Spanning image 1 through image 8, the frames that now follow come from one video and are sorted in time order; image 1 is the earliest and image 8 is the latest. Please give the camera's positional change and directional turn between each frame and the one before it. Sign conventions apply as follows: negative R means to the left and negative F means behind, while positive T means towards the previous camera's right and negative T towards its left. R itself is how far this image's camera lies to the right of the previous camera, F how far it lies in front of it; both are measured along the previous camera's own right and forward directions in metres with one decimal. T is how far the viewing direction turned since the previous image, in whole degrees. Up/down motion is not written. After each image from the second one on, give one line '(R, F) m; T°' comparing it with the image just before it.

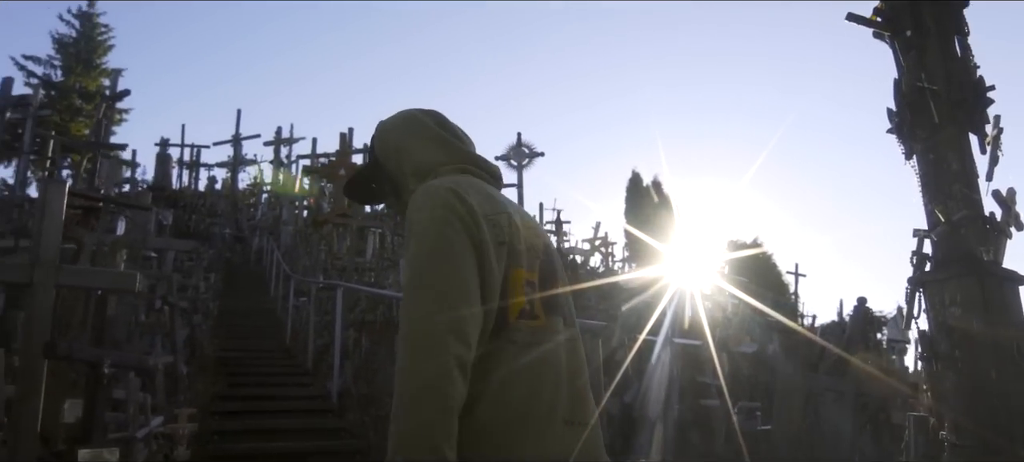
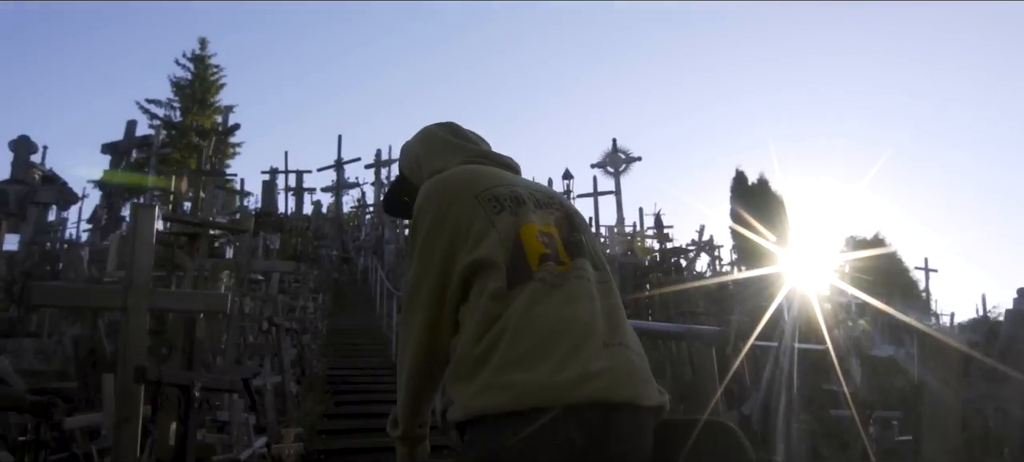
(0.0, +0.4) m; -8°
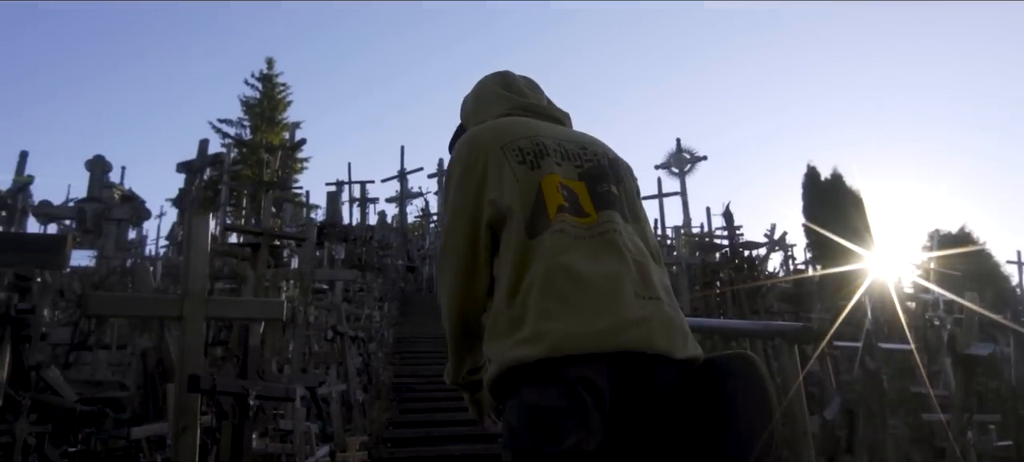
(0.0, +0.2) m; -5°
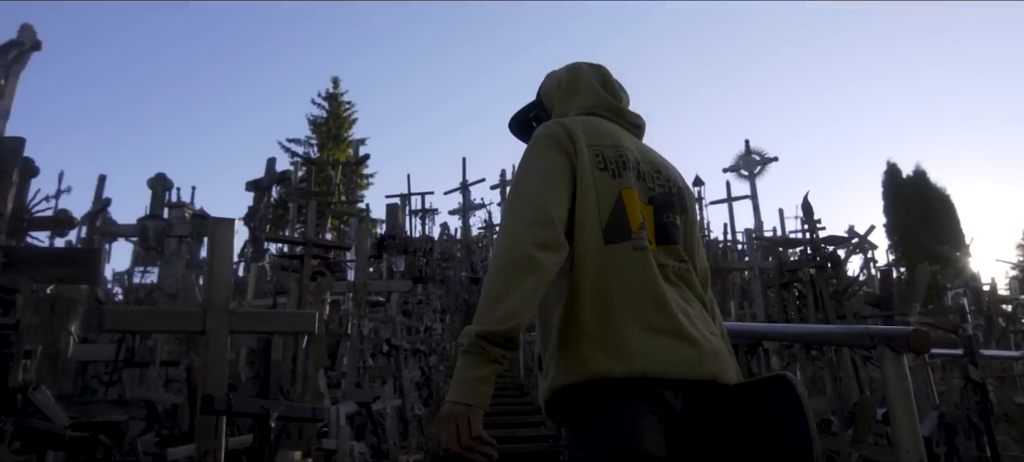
(+0.1, +0.5) m; -5°
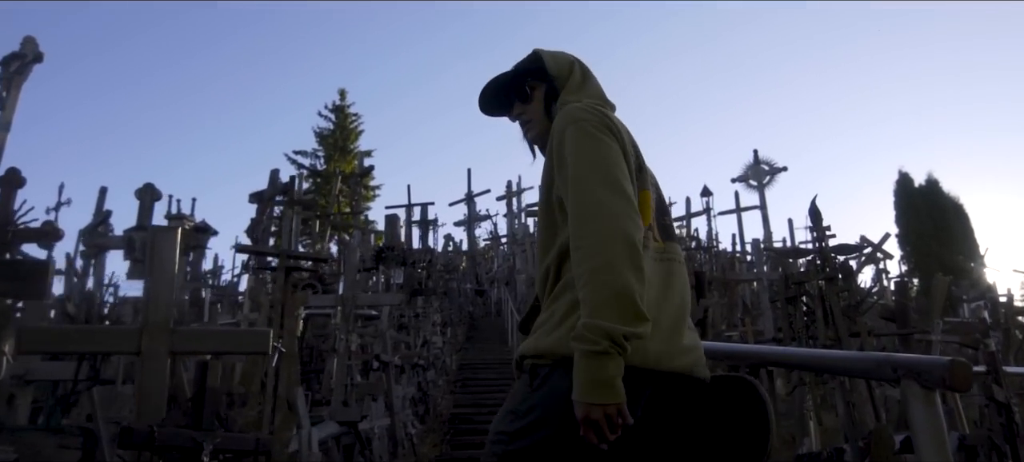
(+0.2, +0.5) m; -1°
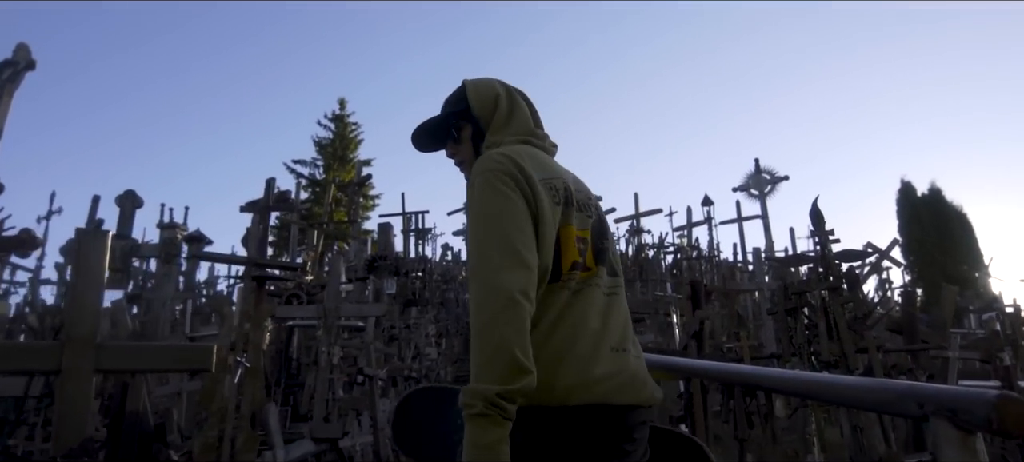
(+0.2, +0.4) m; 0°
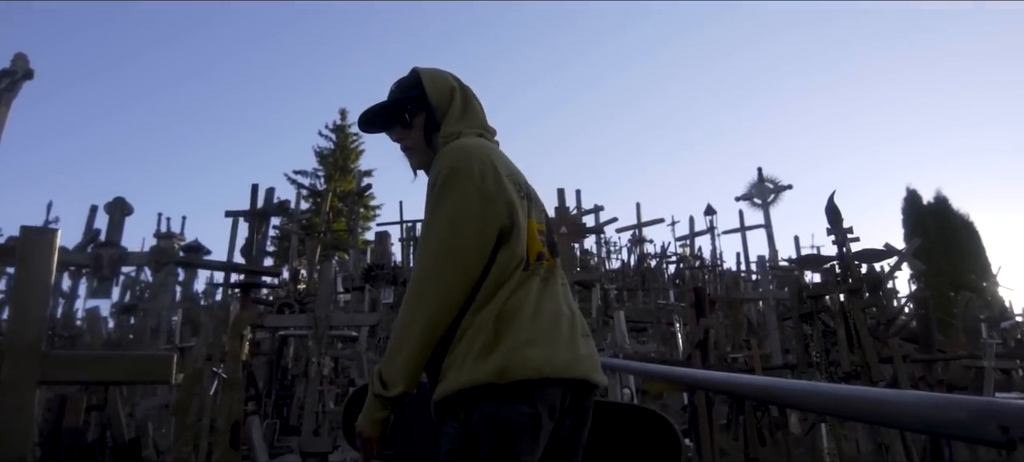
(+0.1, +0.3) m; 0°
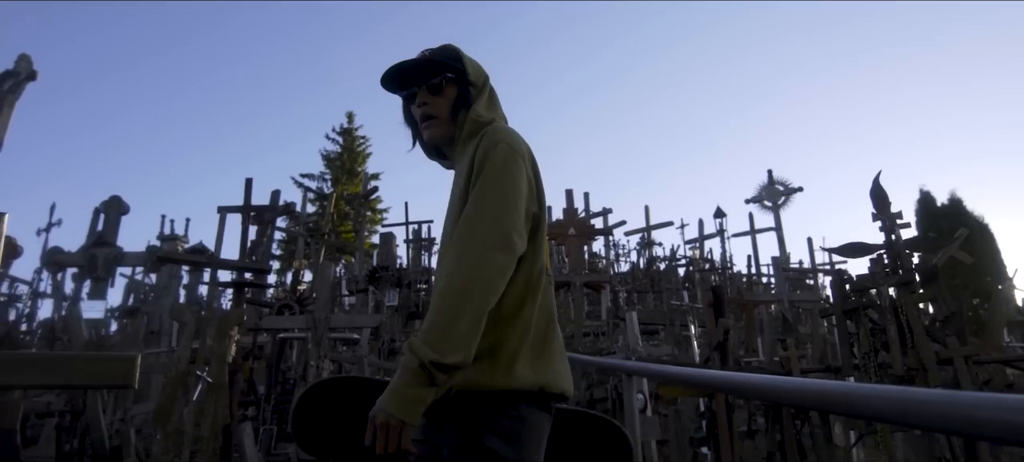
(0.0, +0.4) m; -1°
